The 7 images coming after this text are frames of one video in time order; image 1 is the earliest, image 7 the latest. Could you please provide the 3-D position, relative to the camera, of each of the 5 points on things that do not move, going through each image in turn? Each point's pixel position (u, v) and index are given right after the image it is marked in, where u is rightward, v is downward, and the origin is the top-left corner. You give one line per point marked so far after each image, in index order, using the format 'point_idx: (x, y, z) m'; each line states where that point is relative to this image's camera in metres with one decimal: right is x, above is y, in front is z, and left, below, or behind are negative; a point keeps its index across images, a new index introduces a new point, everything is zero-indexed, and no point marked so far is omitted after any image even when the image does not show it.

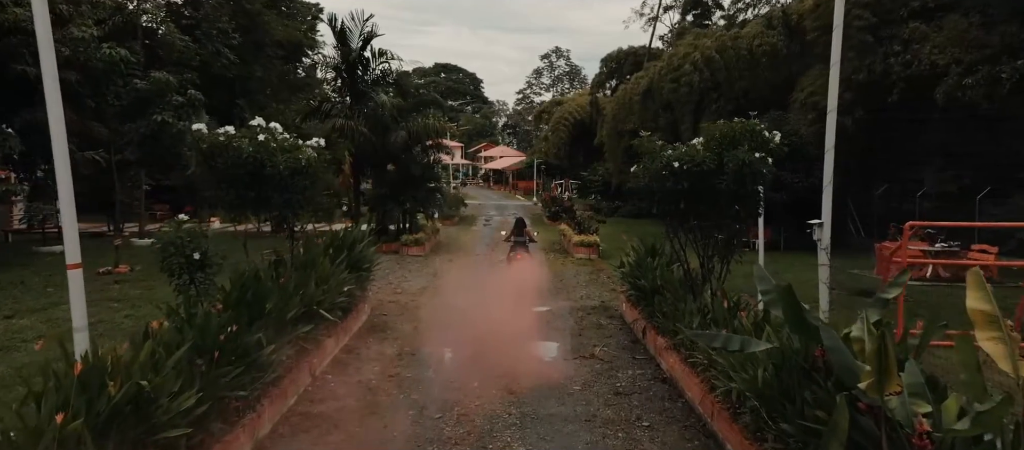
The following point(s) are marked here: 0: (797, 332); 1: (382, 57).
0: (+1.3, -0.5, +2.9) m
1: (-2.7, +3.6, +13.2) m
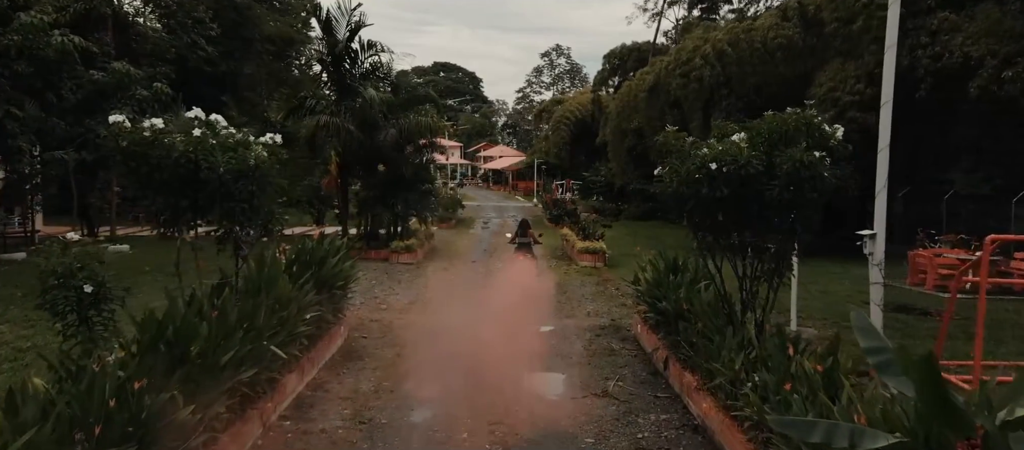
0: (+1.3, -0.6, +1.9) m
1: (-2.8, +3.5, +12.3) m
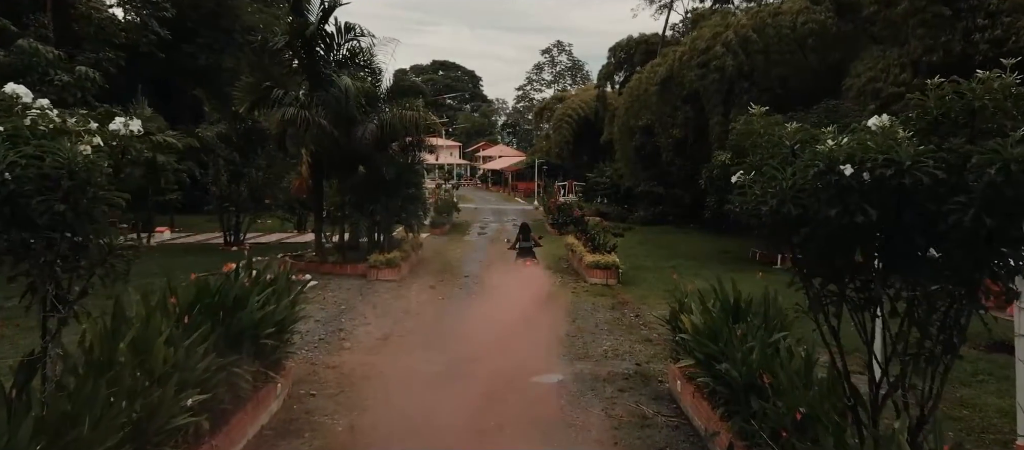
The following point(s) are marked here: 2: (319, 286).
0: (+1.3, -0.8, +0.3) m
1: (-2.8, +3.3, +10.7) m
2: (-2.8, -0.9, +9.0) m
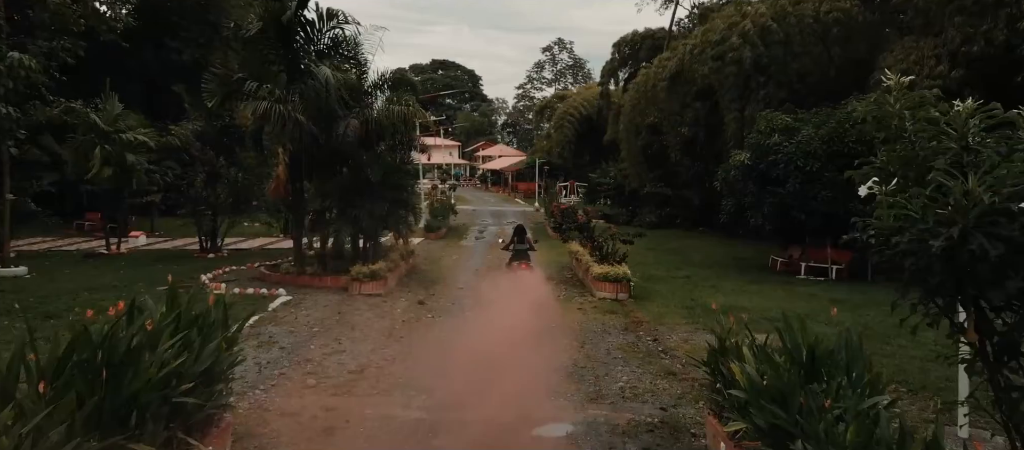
0: (+1.3, -0.9, -0.7) m
1: (-2.8, +3.2, +9.6) m
2: (-2.8, -1.0, +7.9) m
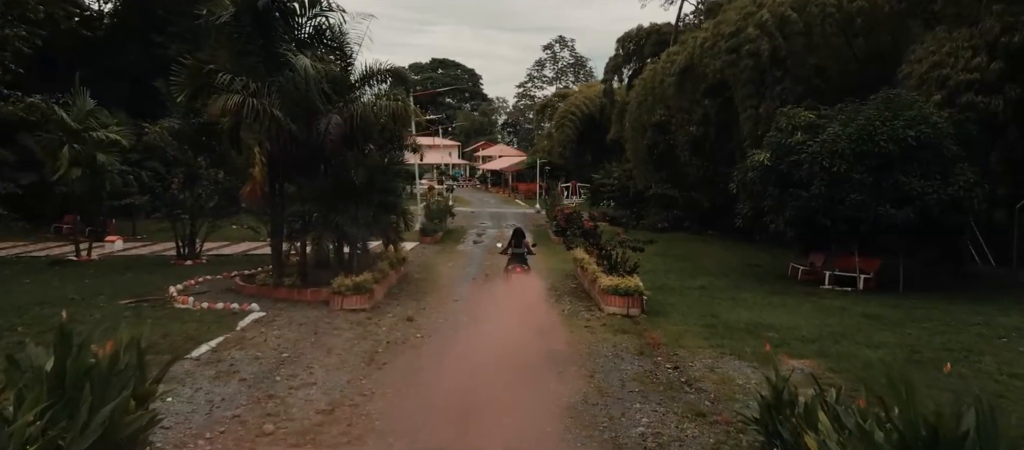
0: (+1.2, -1.0, -1.6) m
1: (-2.8, +3.1, +8.8) m
2: (-2.8, -1.1, +7.1) m
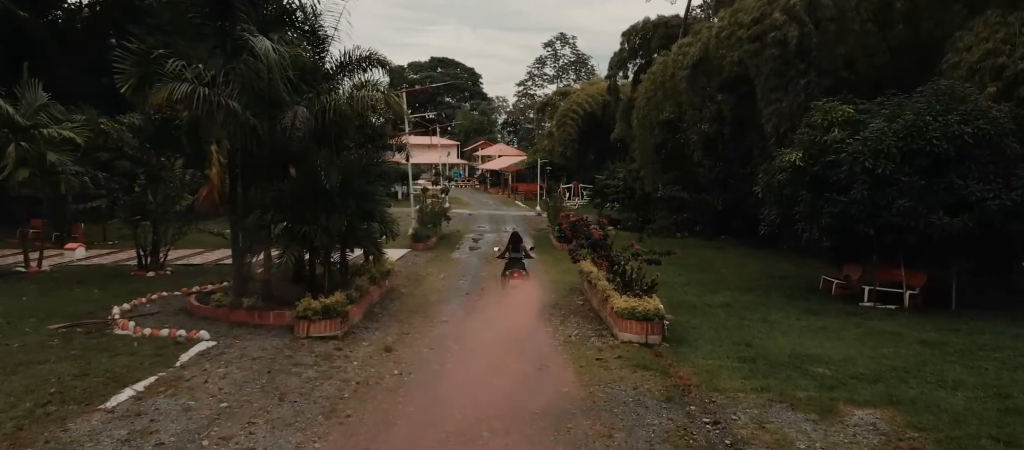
0: (+1.2, -1.1, -2.8) m
1: (-2.8, +3.0, +7.6) m
2: (-2.8, -1.3, +5.9) m
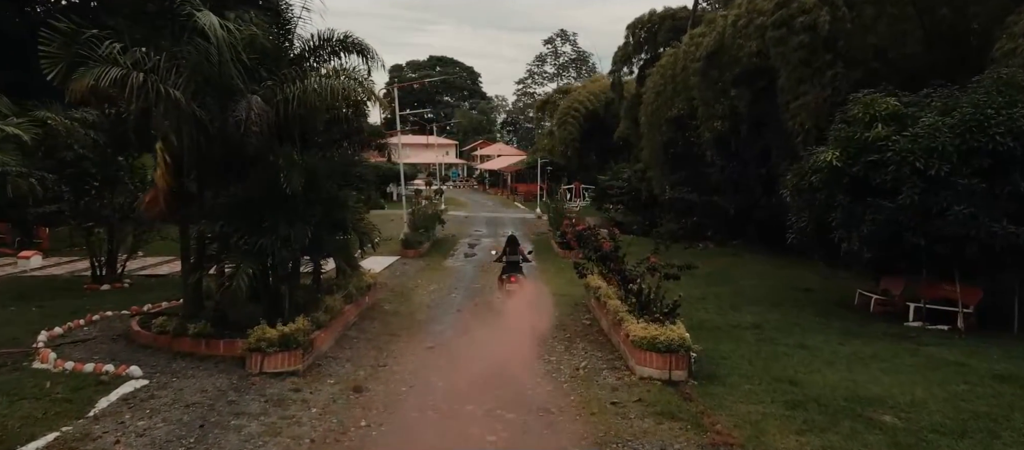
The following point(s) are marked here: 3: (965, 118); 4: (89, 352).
0: (+1.2, -1.2, -3.9) m
1: (-2.9, +2.9, +6.4) m
2: (-2.9, -1.4, +4.7) m
3: (+5.3, +1.2, +7.2) m
4: (-4.1, -1.2, +6.1) m
